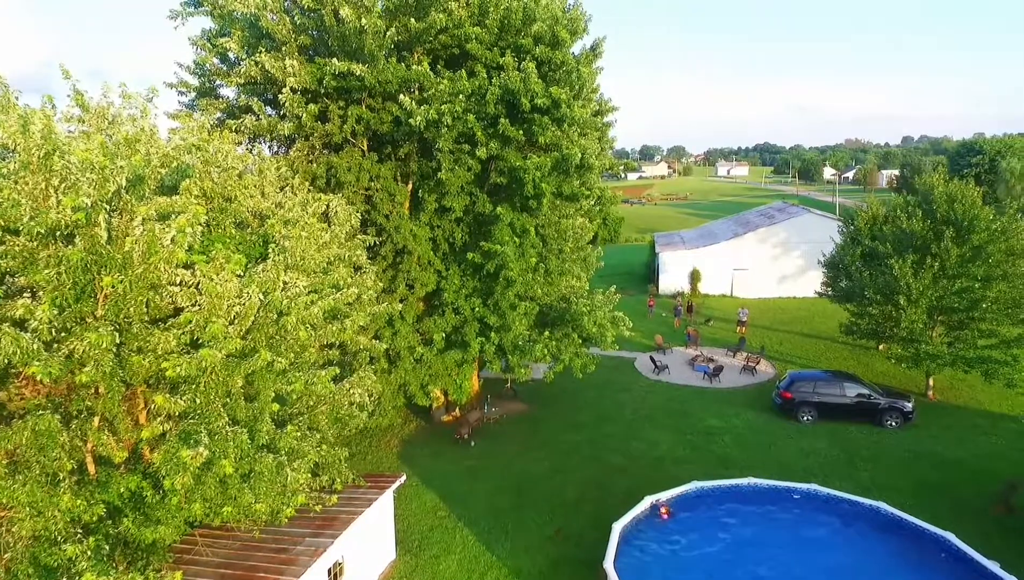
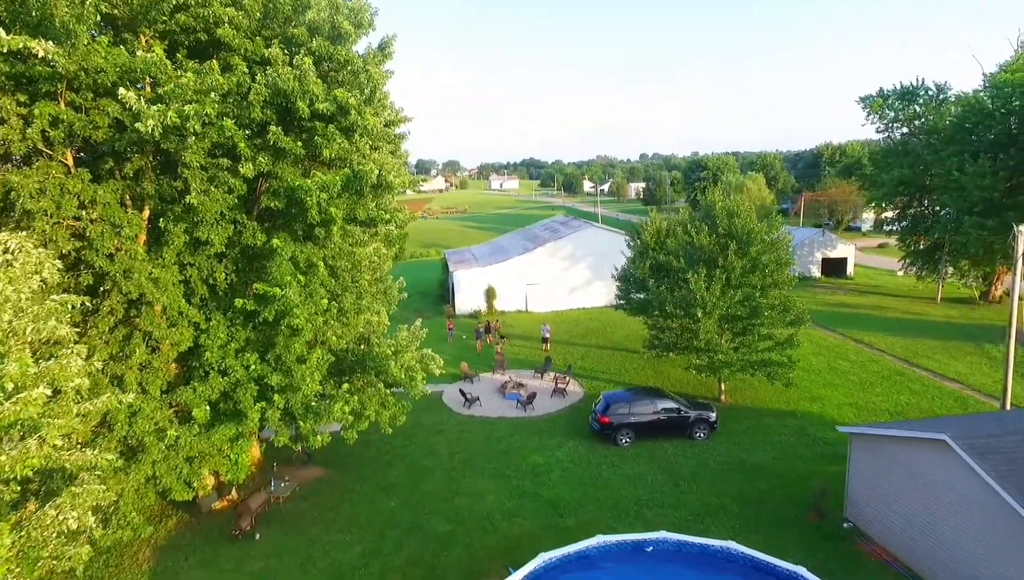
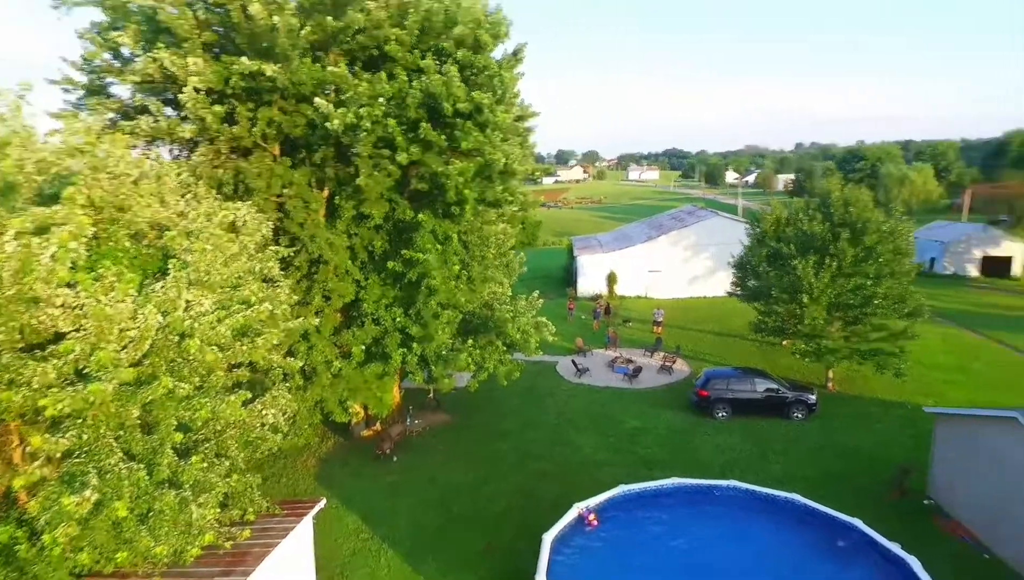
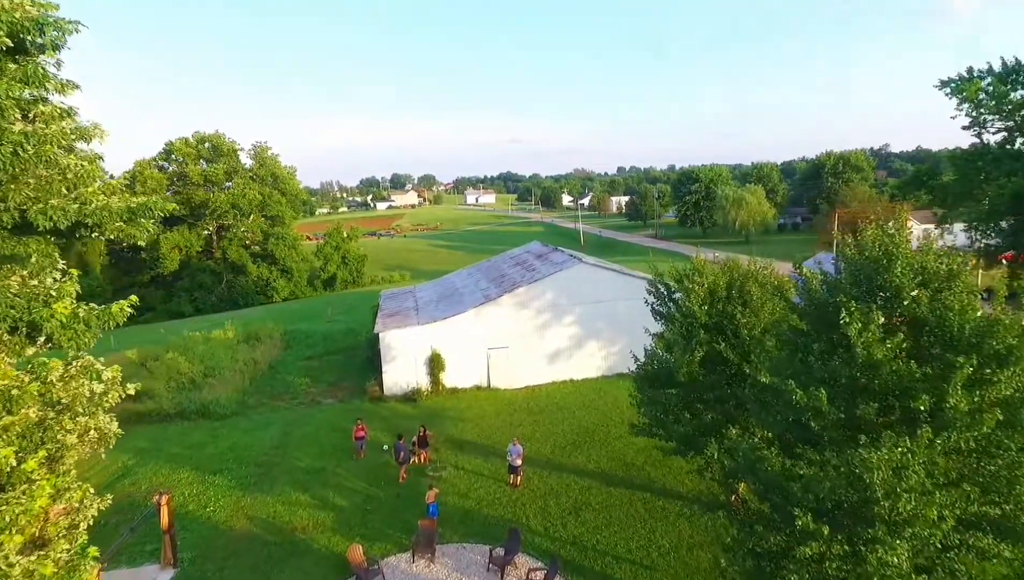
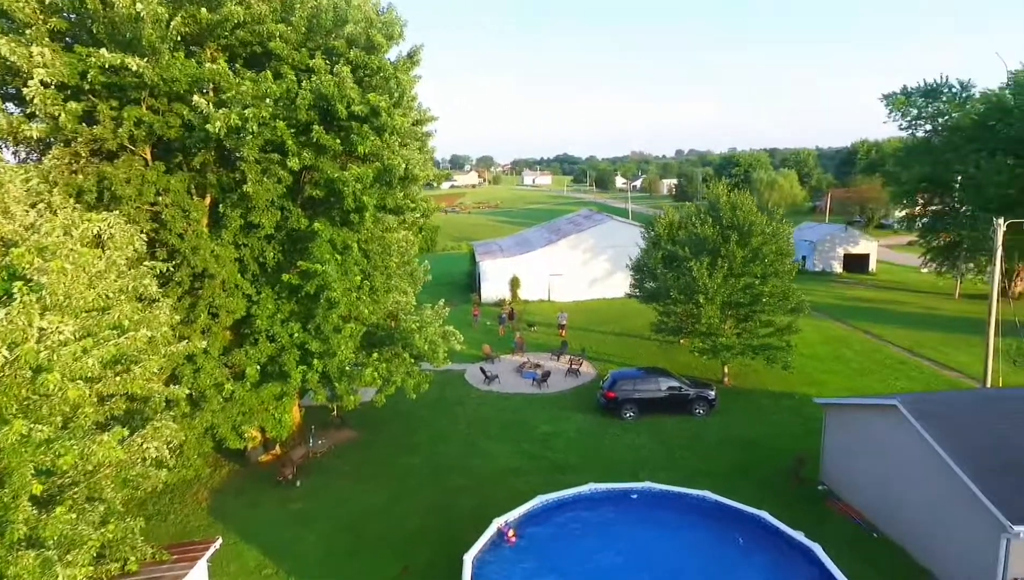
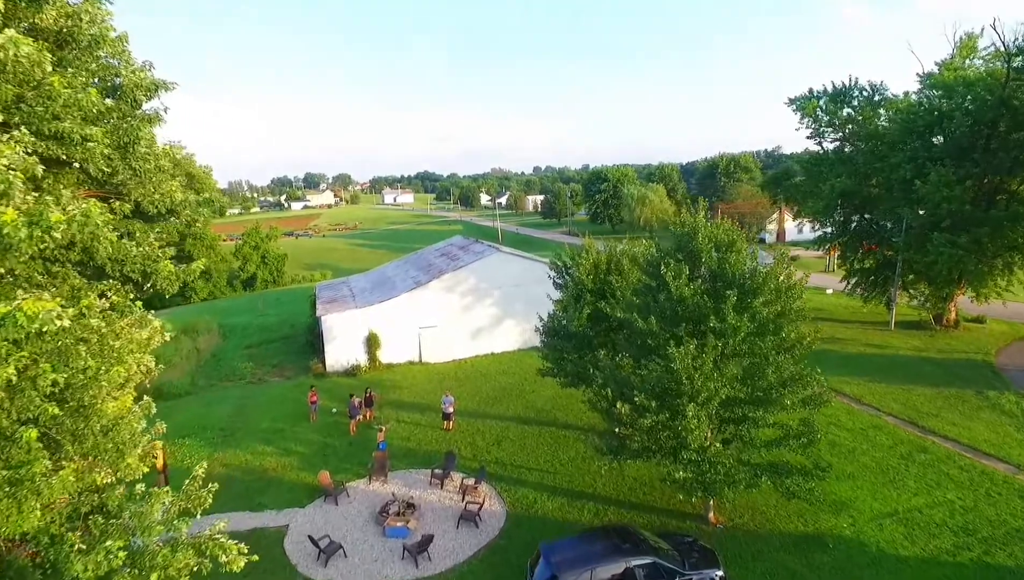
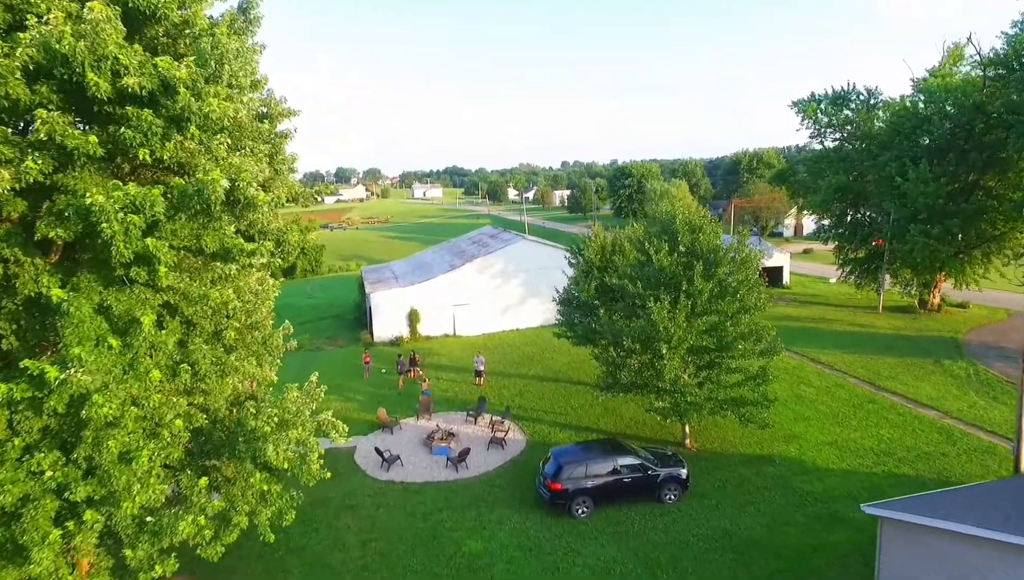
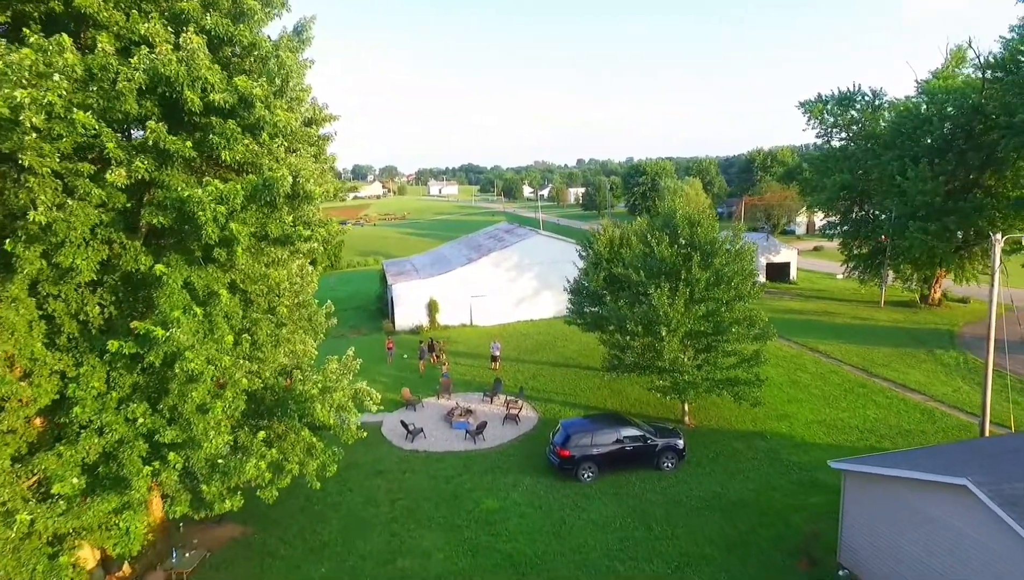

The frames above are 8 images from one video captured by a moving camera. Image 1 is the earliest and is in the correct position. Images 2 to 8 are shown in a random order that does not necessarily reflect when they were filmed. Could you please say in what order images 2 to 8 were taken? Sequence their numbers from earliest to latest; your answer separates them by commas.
3, 5, 2, 8, 7, 6, 4
